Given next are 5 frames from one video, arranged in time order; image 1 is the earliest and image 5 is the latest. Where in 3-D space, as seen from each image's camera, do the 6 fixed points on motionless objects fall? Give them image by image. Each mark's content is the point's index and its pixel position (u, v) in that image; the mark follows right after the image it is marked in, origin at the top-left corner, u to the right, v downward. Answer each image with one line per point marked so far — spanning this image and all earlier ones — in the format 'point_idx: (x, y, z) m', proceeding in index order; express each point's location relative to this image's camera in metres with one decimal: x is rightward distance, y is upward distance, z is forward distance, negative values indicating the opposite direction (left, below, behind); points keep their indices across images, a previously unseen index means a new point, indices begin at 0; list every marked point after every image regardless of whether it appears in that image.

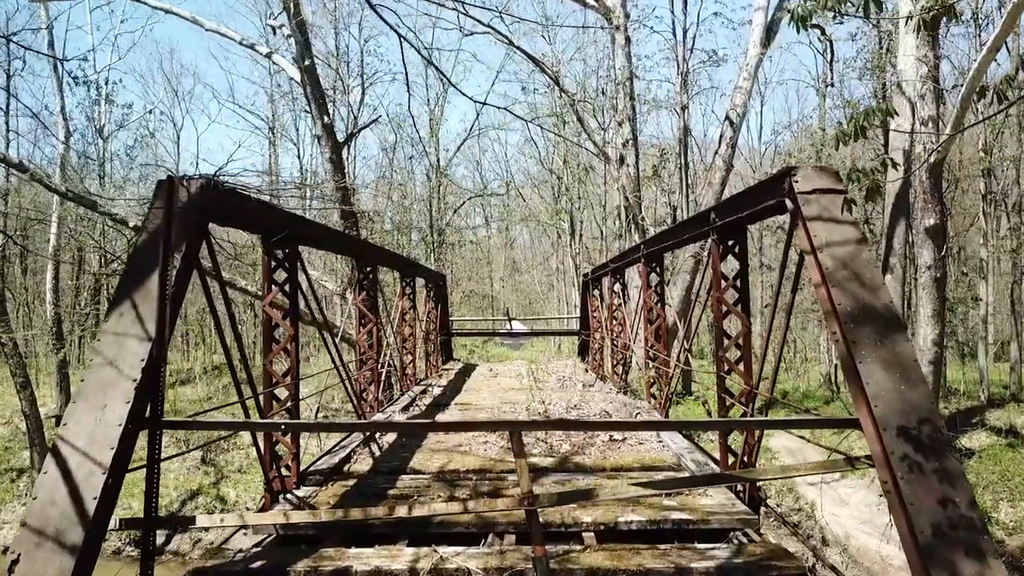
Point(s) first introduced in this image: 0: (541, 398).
0: (+0.4, -1.5, +8.4) m
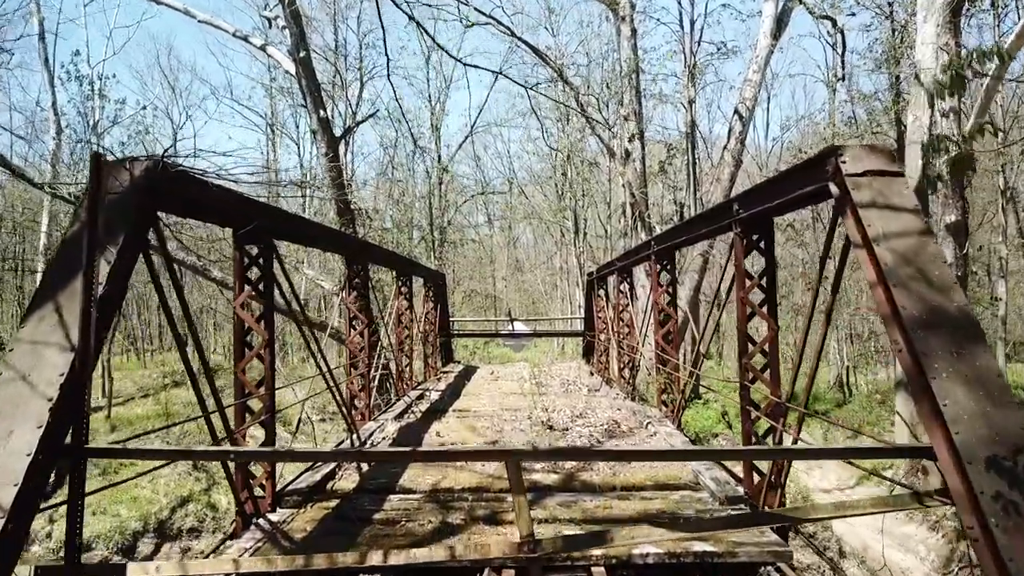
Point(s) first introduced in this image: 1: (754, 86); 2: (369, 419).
0: (+0.4, -1.4, +7.9) m
1: (+6.0, +5.0, +15.6) m
2: (-1.5, -1.4, +6.8) m
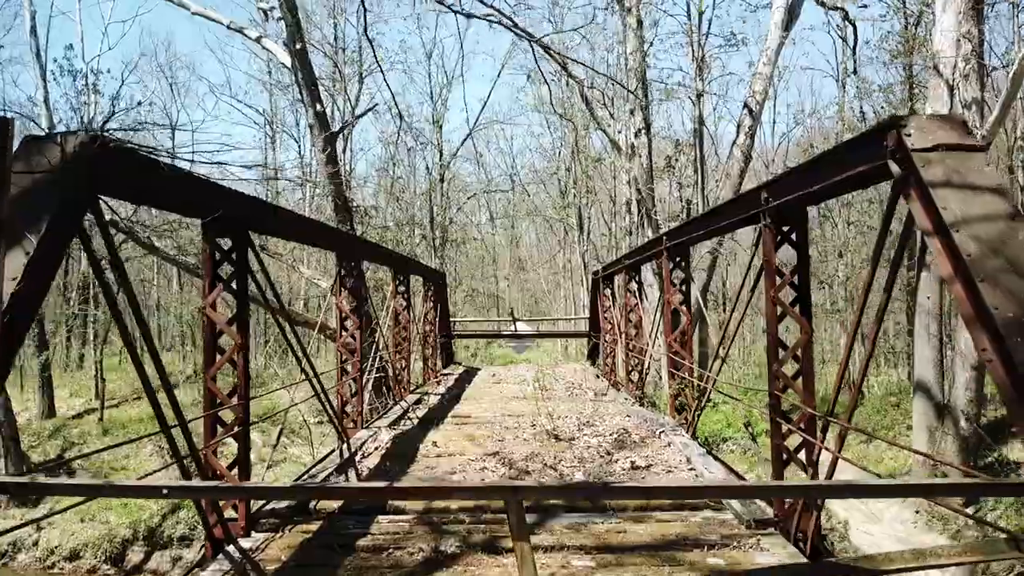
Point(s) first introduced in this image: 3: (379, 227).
0: (+0.4, -1.4, +7.5) m
1: (+6.0, +5.0, +15.1) m
2: (-1.5, -1.4, +6.4) m
3: (-3.7, +1.7, +17.8) m
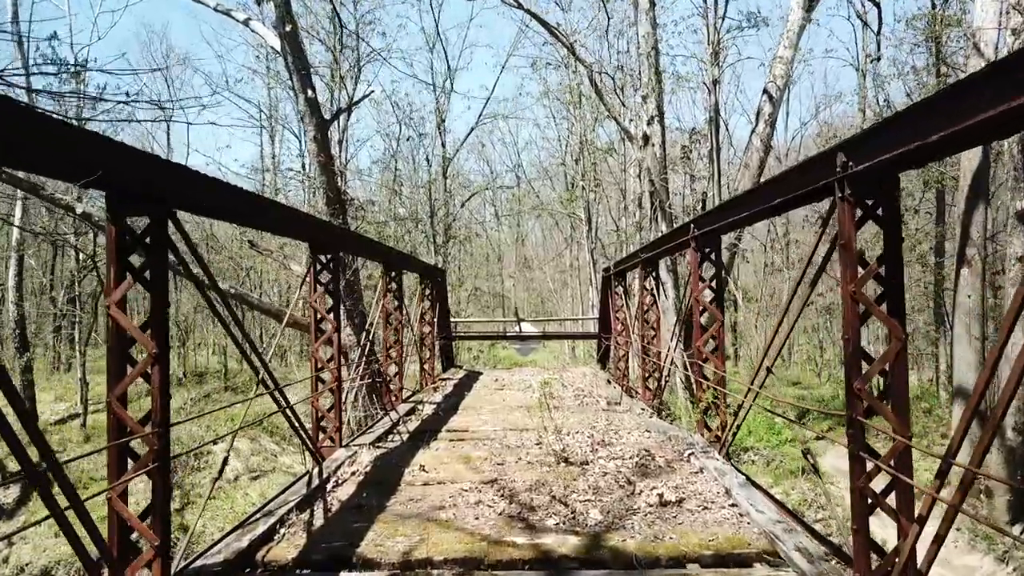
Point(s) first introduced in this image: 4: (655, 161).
0: (+0.5, -1.4, +6.6) m
1: (+6.1, +5.0, +14.2) m
2: (-1.5, -1.4, +5.5) m
3: (-3.6, +1.8, +16.9) m
4: (+3.2, +2.9, +14.2) m
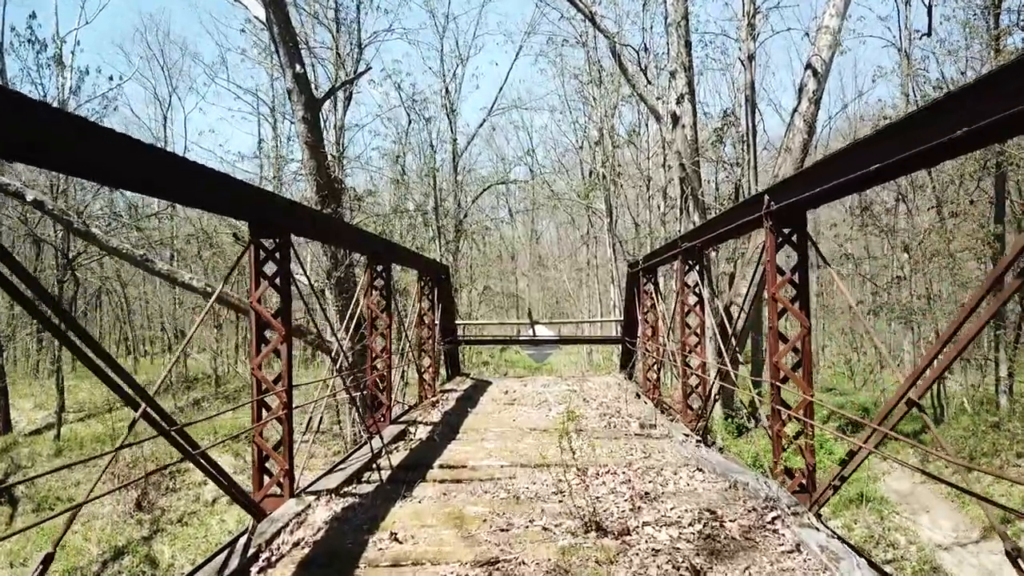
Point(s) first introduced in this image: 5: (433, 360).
0: (+0.5, -1.4, +5.1) m
1: (+6.4, +5.1, +12.6) m
2: (-1.4, -1.3, +4.1) m
3: (-3.3, +1.8, +15.6) m
4: (+3.5, +2.9, +12.7) m
5: (-1.2, -1.1, +9.5) m
